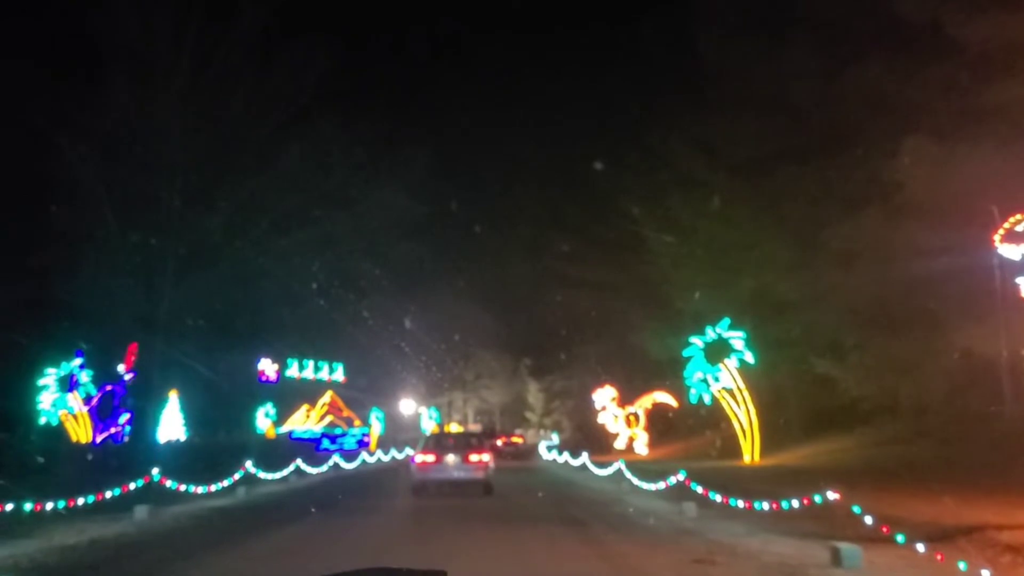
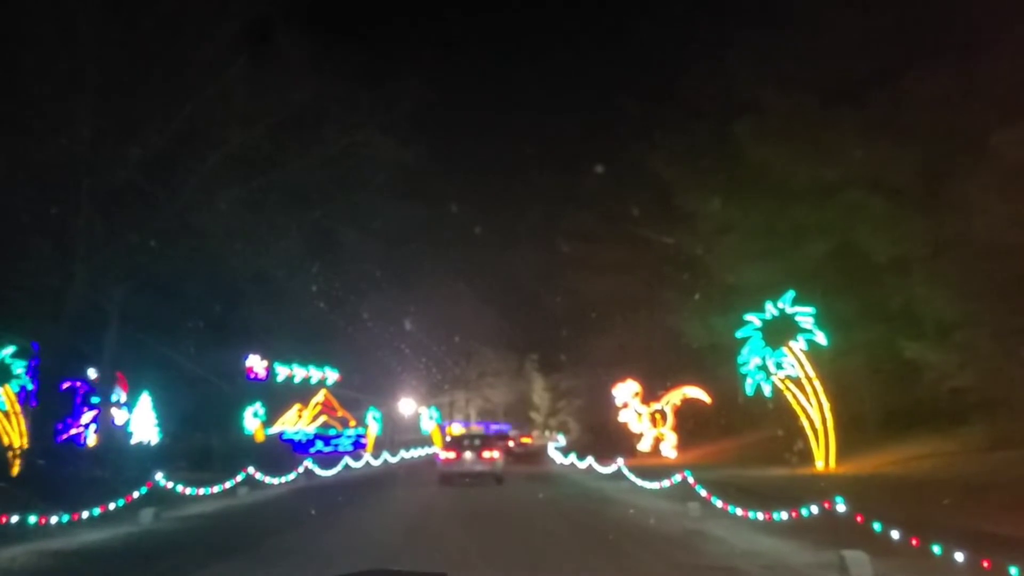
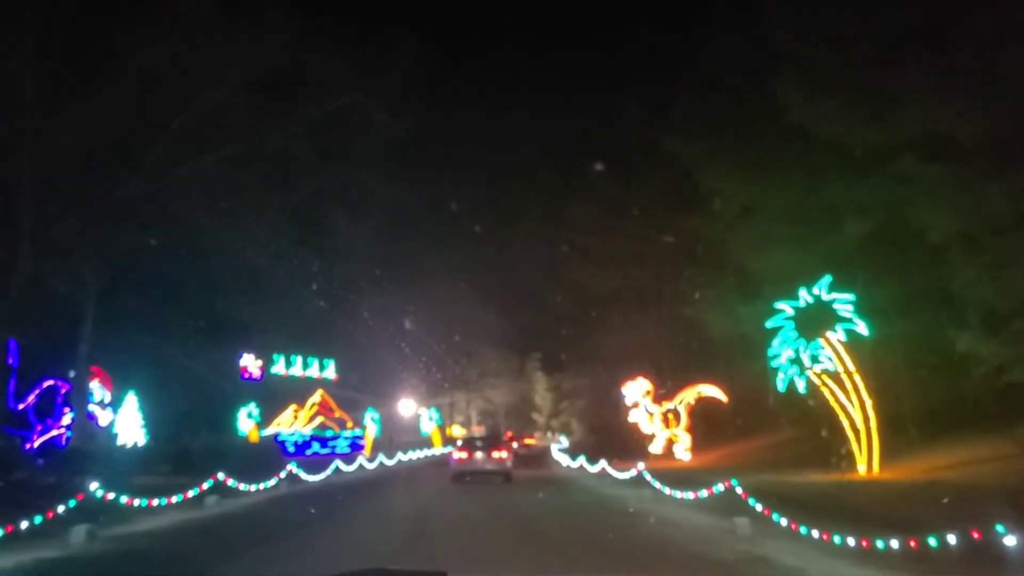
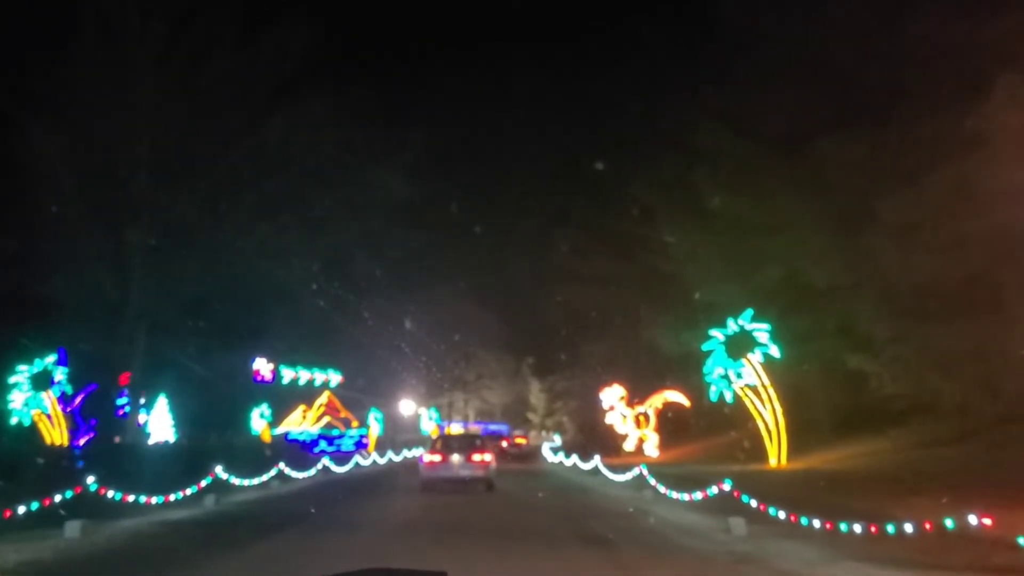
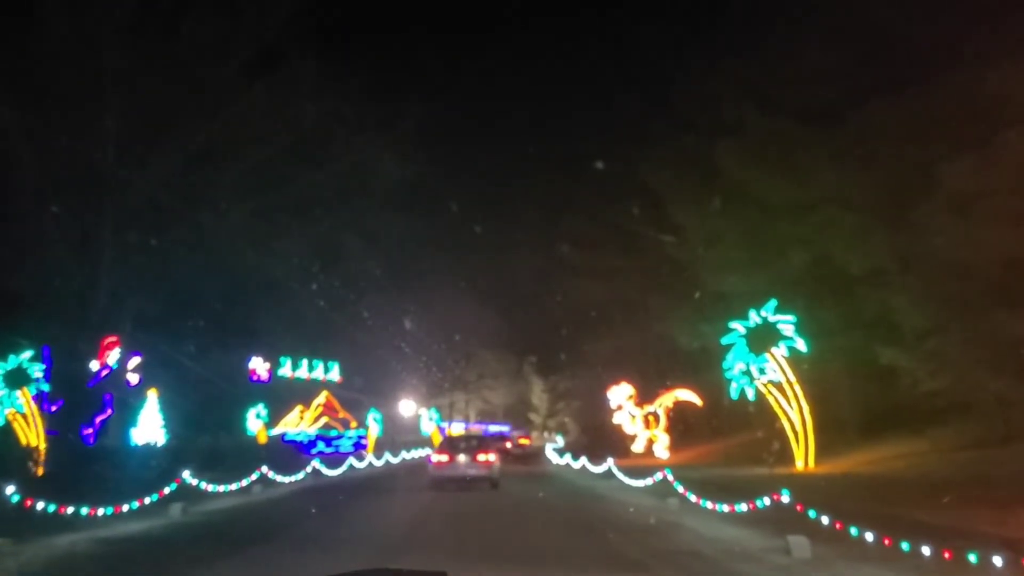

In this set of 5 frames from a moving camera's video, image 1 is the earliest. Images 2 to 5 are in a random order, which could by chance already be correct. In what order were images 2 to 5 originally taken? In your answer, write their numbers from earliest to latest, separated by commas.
4, 5, 2, 3
